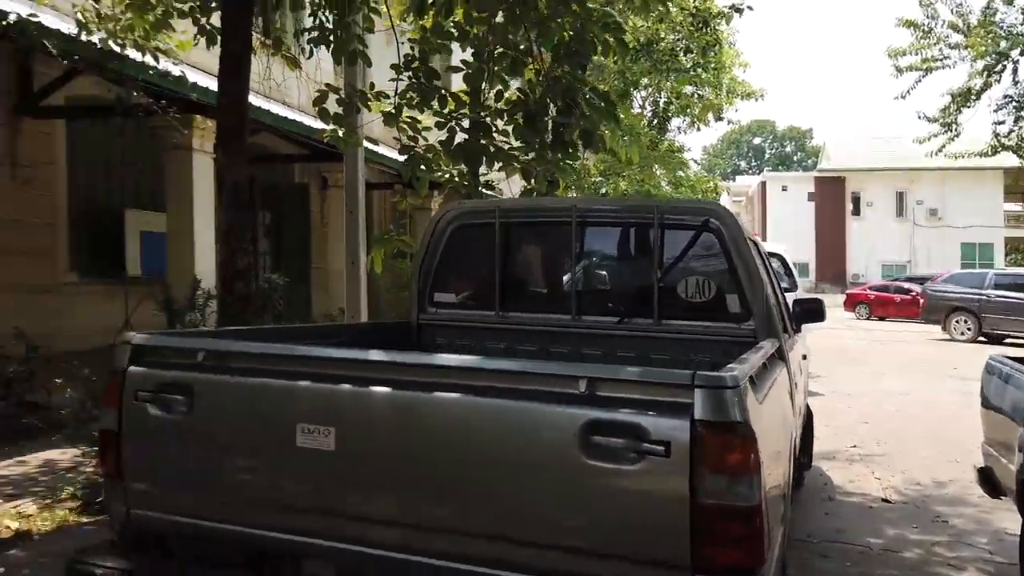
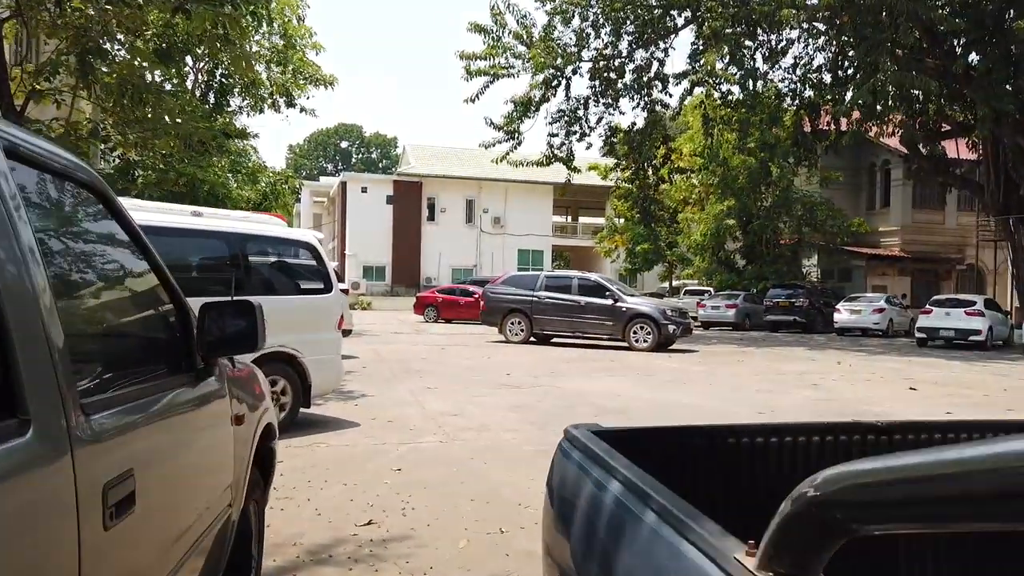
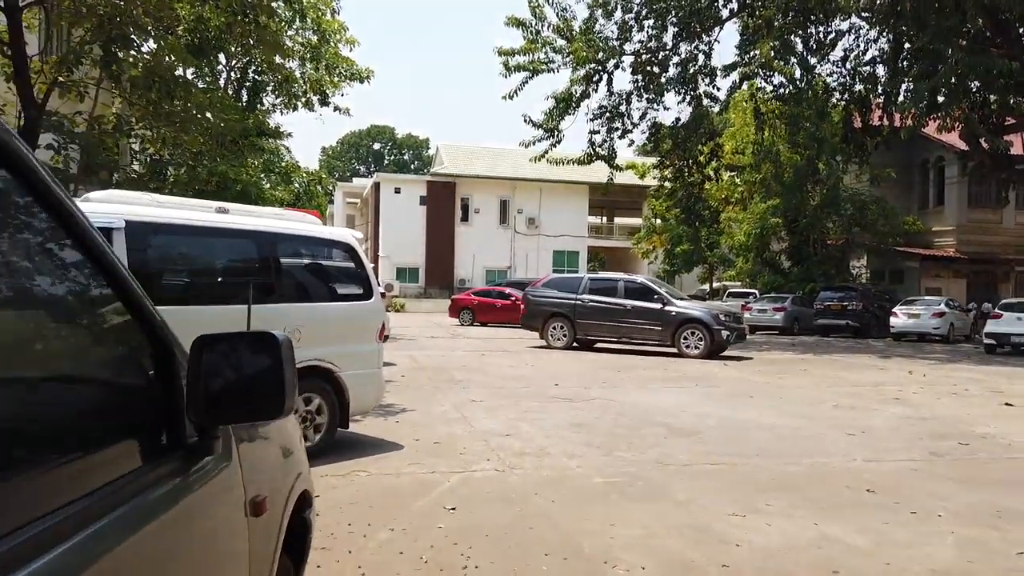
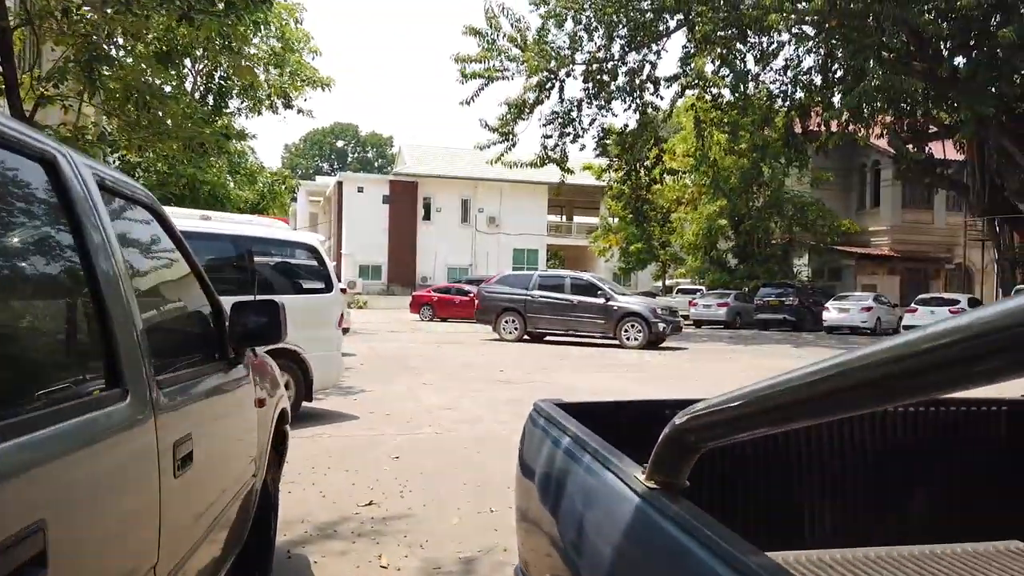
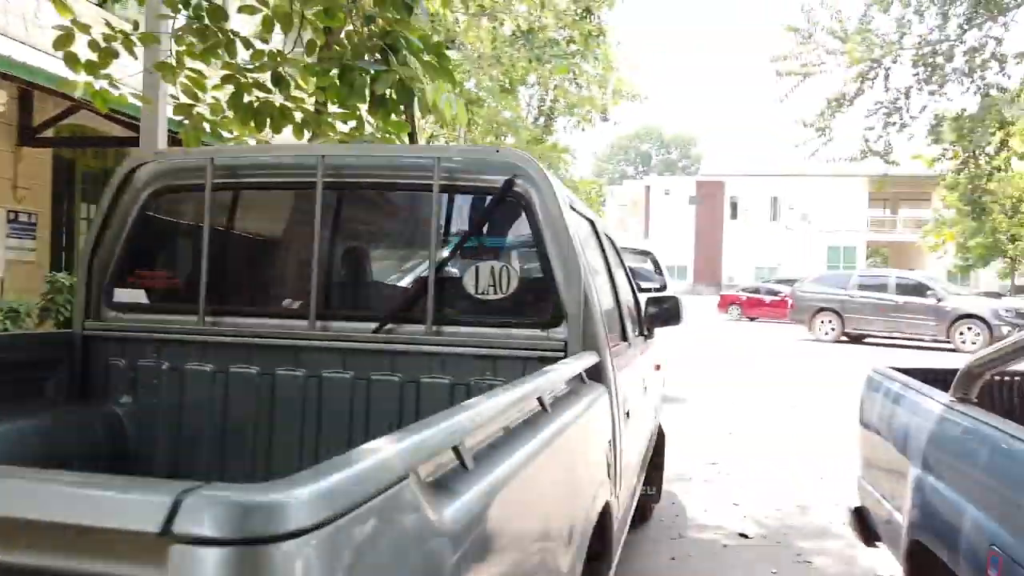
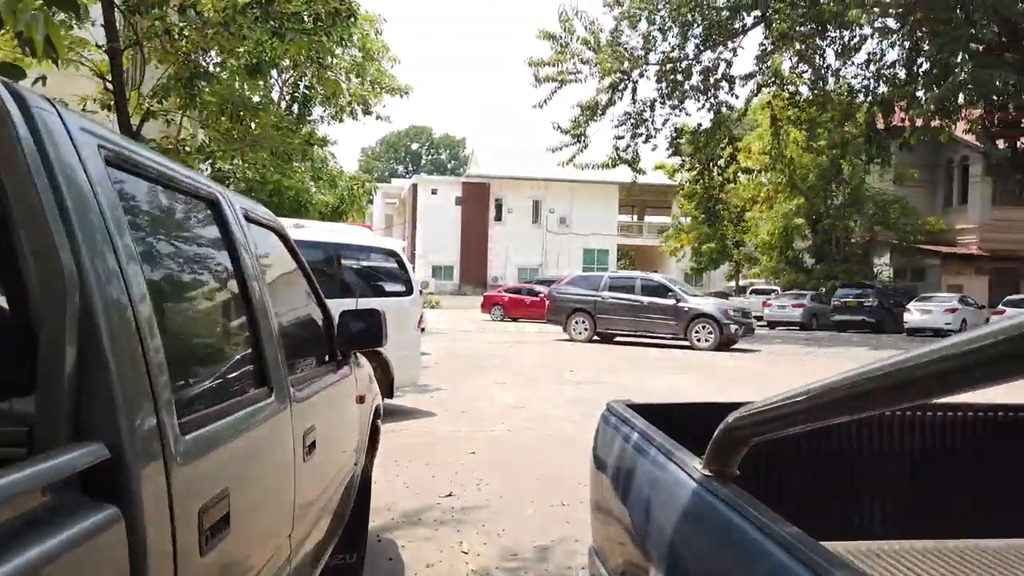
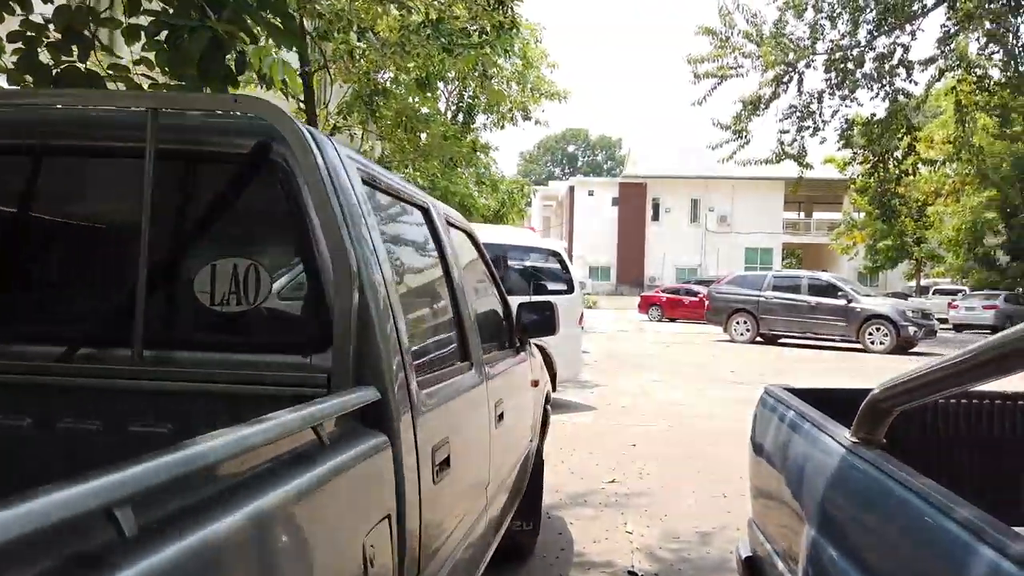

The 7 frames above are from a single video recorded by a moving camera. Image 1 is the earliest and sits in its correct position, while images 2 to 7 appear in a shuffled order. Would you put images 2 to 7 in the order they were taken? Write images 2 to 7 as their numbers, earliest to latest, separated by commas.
5, 7, 6, 4, 2, 3
